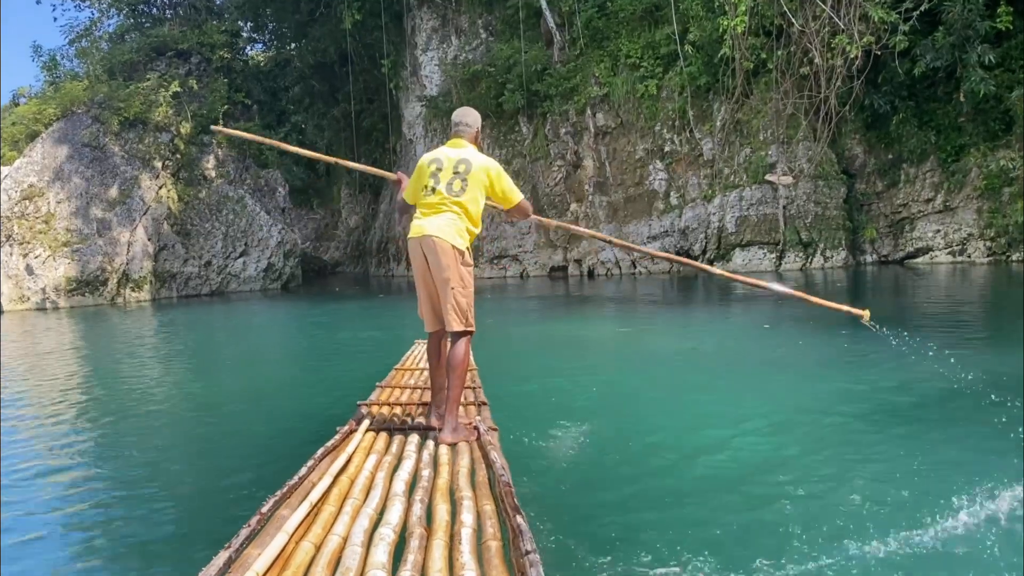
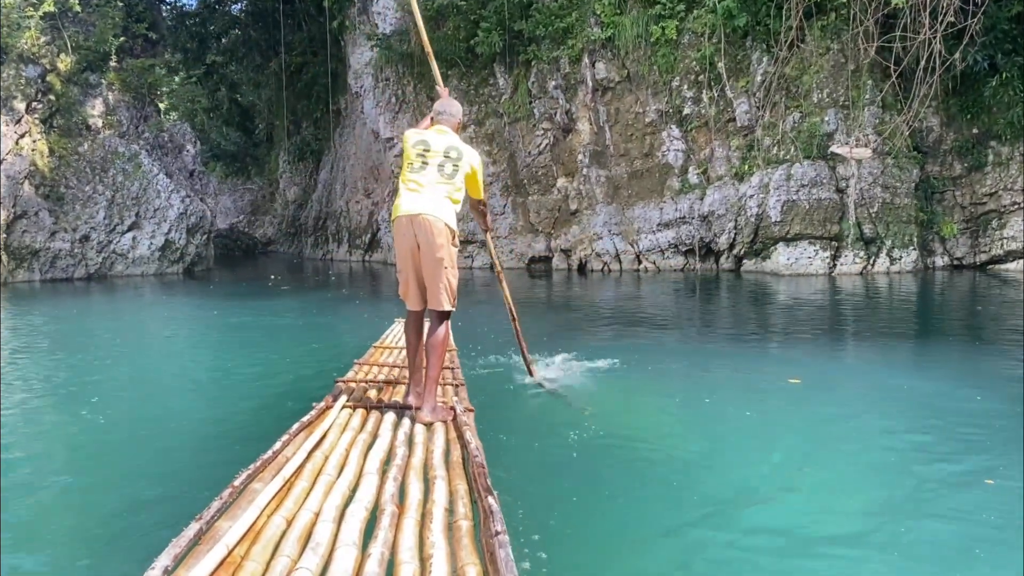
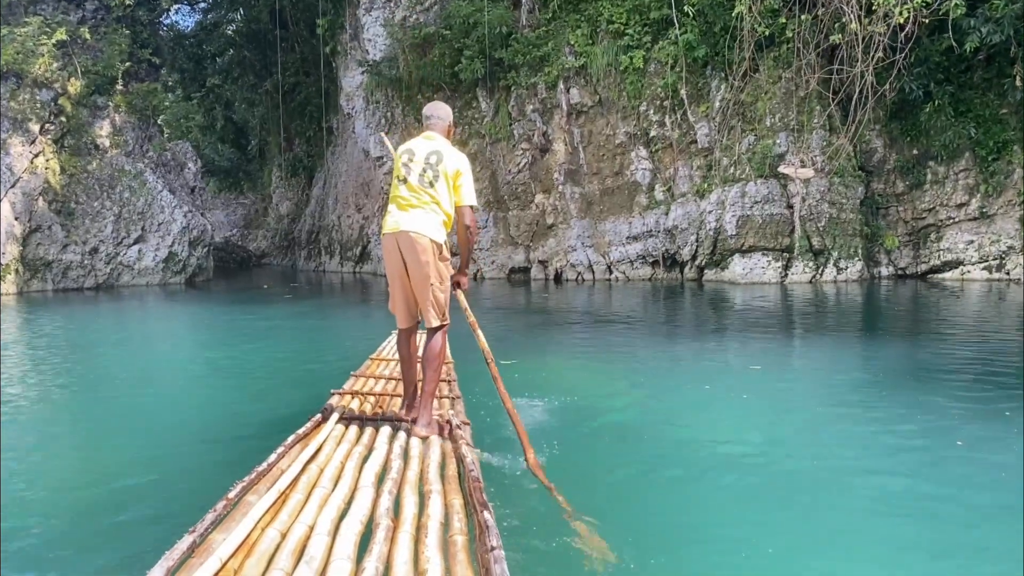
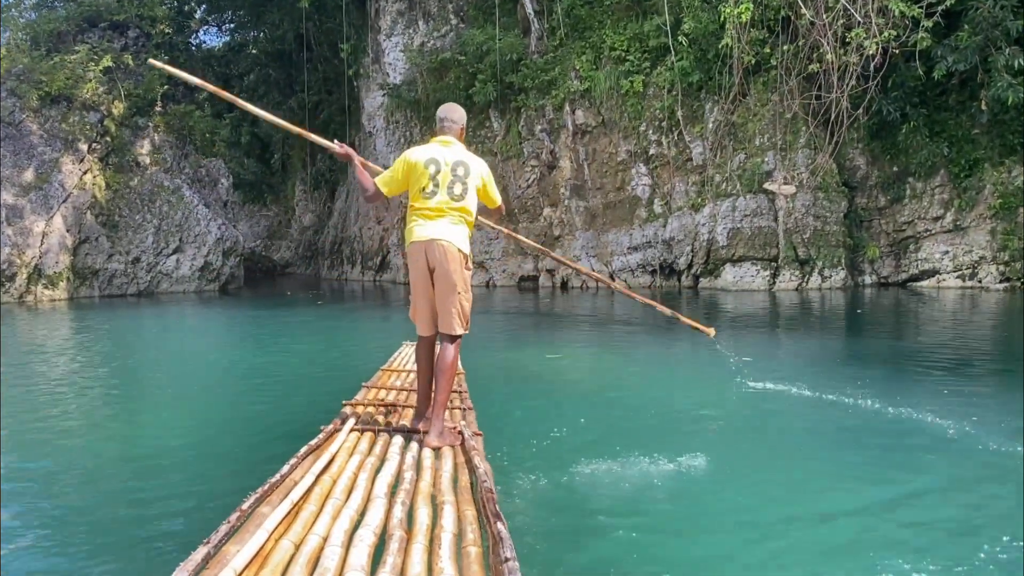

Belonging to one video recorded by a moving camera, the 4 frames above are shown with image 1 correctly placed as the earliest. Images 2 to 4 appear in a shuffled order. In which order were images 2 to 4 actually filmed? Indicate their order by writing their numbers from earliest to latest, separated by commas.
4, 3, 2
